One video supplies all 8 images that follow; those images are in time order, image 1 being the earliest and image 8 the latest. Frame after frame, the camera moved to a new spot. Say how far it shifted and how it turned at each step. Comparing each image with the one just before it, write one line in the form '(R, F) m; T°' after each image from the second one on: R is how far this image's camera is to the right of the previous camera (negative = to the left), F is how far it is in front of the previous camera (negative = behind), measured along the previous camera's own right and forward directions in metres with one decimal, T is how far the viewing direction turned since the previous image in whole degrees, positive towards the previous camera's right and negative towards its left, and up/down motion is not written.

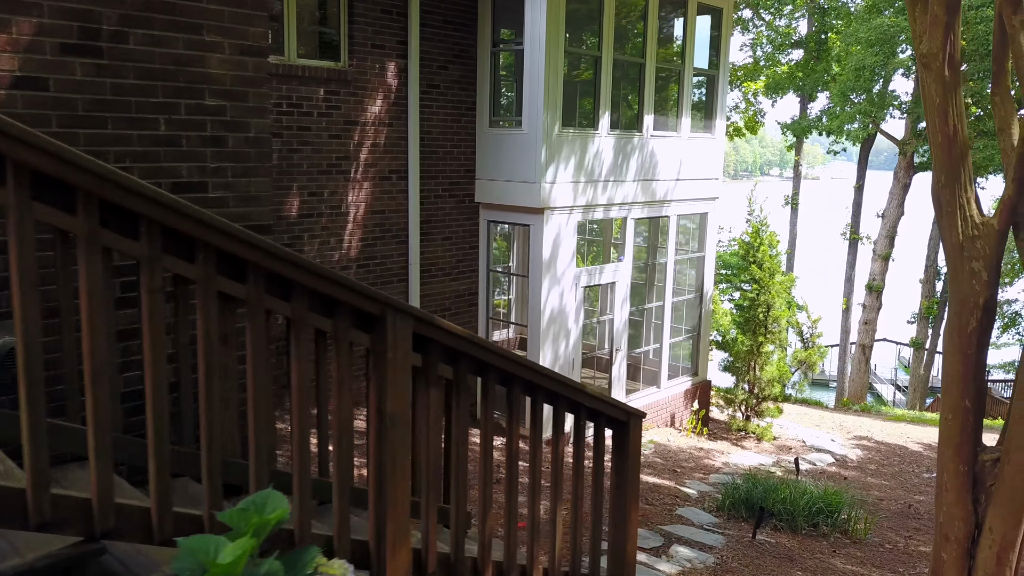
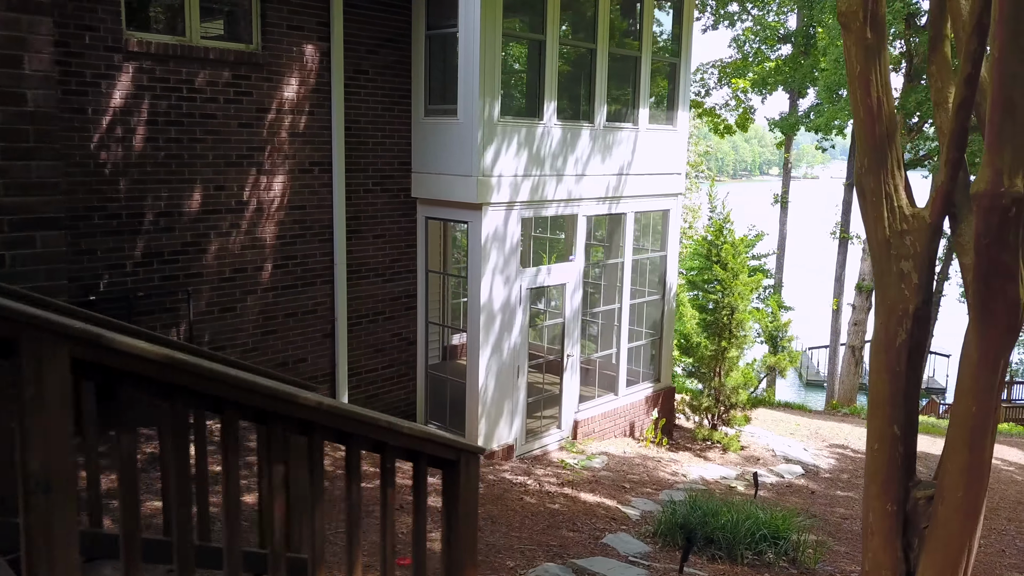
(+0.7, +0.6) m; 0°
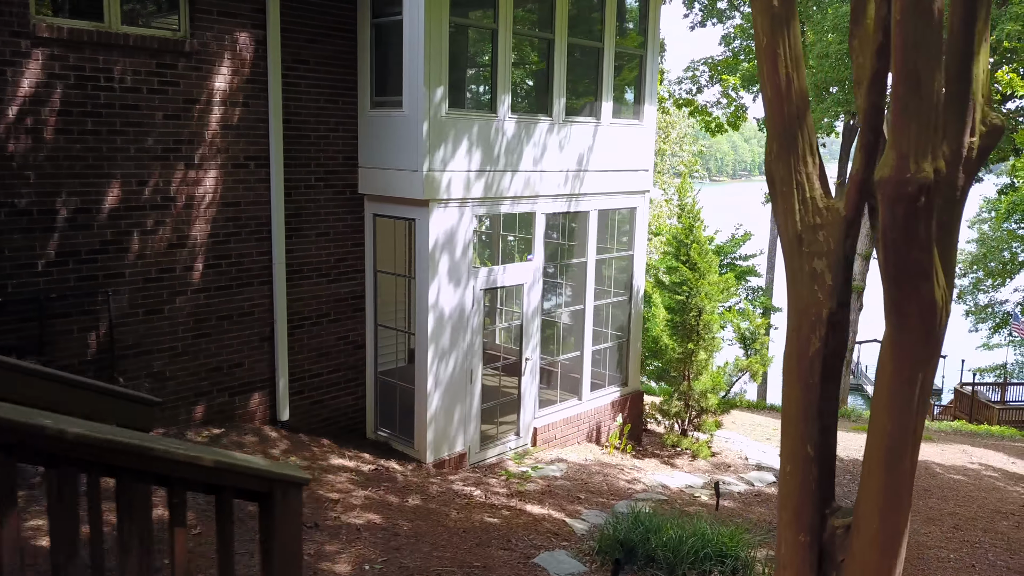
(+0.5, +0.4) m; 0°
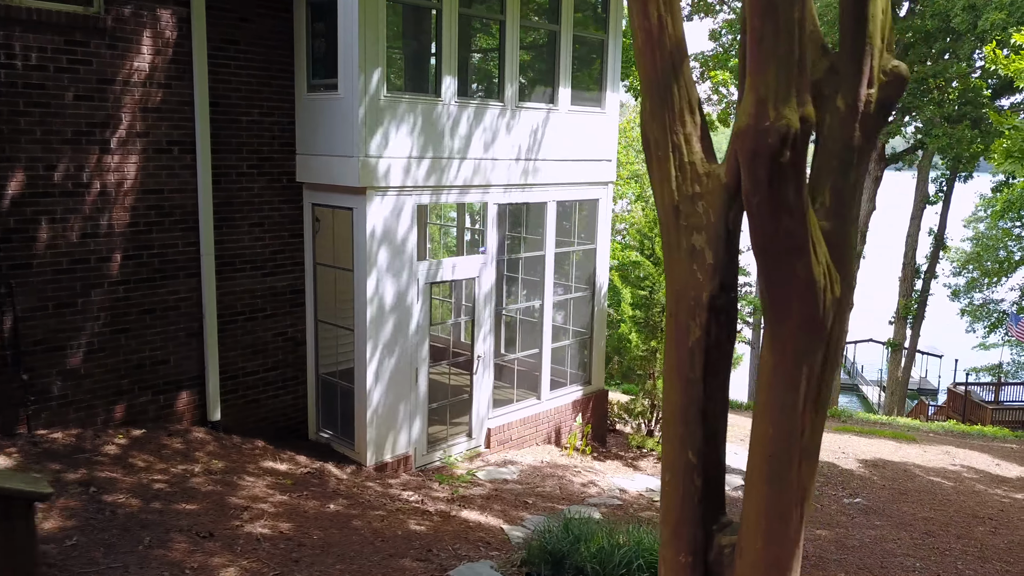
(+0.5, +0.4) m; 0°
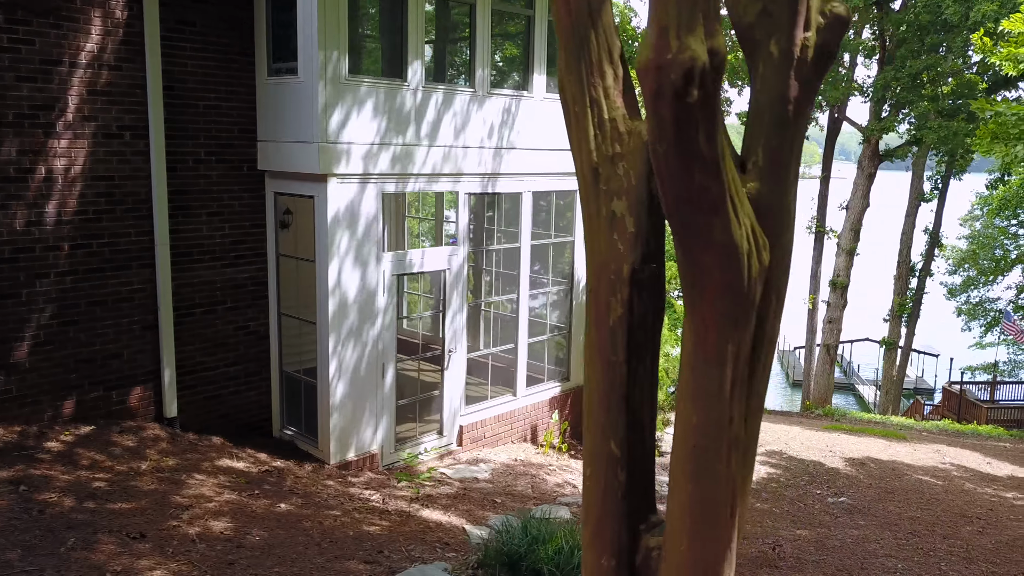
(+0.3, +0.3) m; 0°
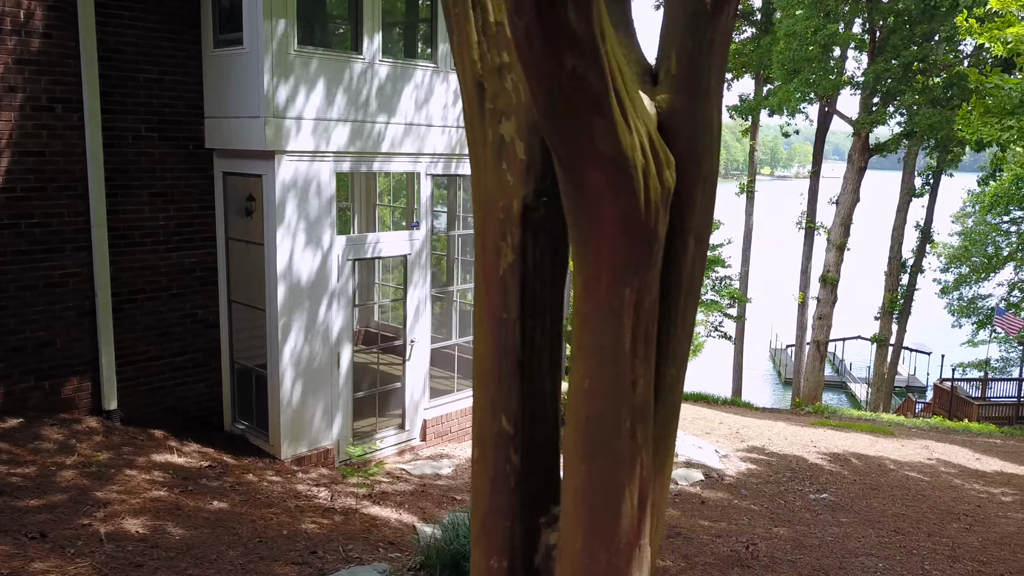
(+0.3, +0.4) m; 0°
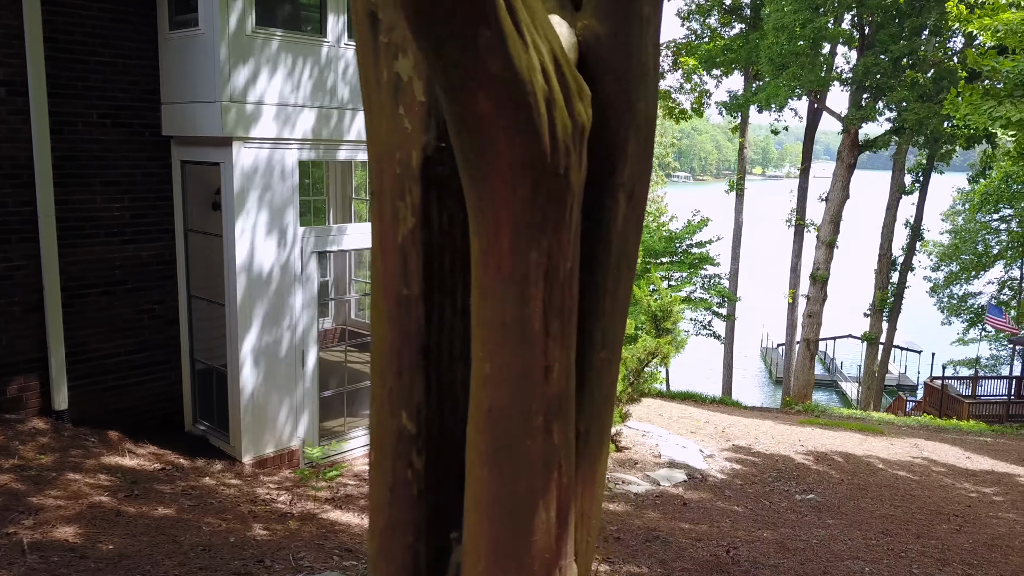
(+0.2, +0.3) m; +1°
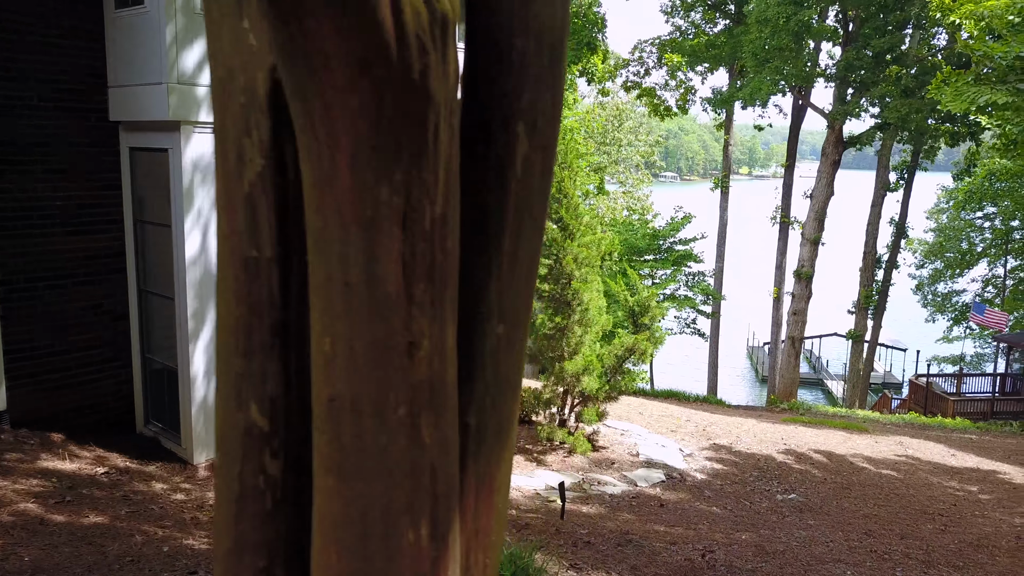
(+0.2, +0.3) m; +1°
